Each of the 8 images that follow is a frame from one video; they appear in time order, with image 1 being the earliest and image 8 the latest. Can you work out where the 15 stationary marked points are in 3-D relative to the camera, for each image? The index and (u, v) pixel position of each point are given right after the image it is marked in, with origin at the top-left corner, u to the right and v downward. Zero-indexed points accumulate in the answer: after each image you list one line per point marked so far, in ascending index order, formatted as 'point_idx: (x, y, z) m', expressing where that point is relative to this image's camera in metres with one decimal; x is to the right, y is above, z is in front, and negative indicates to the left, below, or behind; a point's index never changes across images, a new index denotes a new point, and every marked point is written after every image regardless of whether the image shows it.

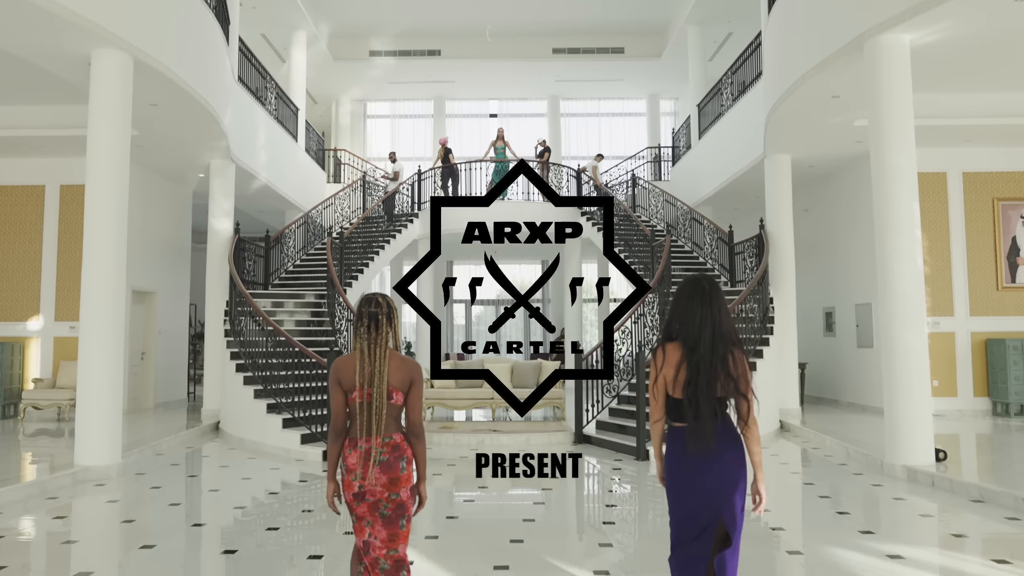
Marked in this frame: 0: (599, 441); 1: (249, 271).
0: (+0.9, -1.6, +8.3) m
1: (-3.9, +0.3, +11.6) m
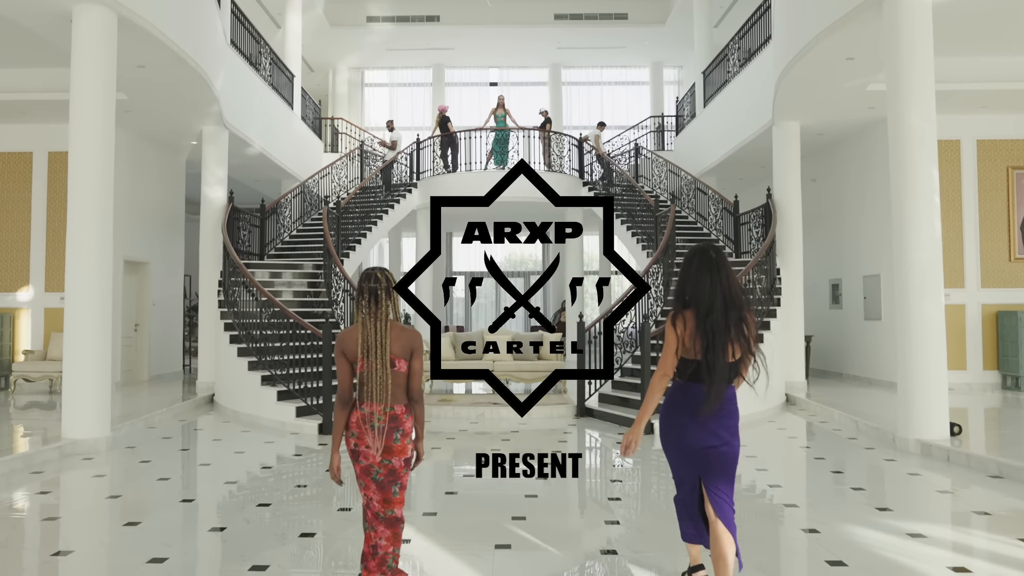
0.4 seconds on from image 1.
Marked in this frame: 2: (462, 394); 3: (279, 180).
0: (+0.9, -1.3, +8.1) m
1: (-3.9, +0.7, +11.4) m
2: (-0.6, -1.3, +9.4) m
3: (-4.2, +1.9, +14.0) m
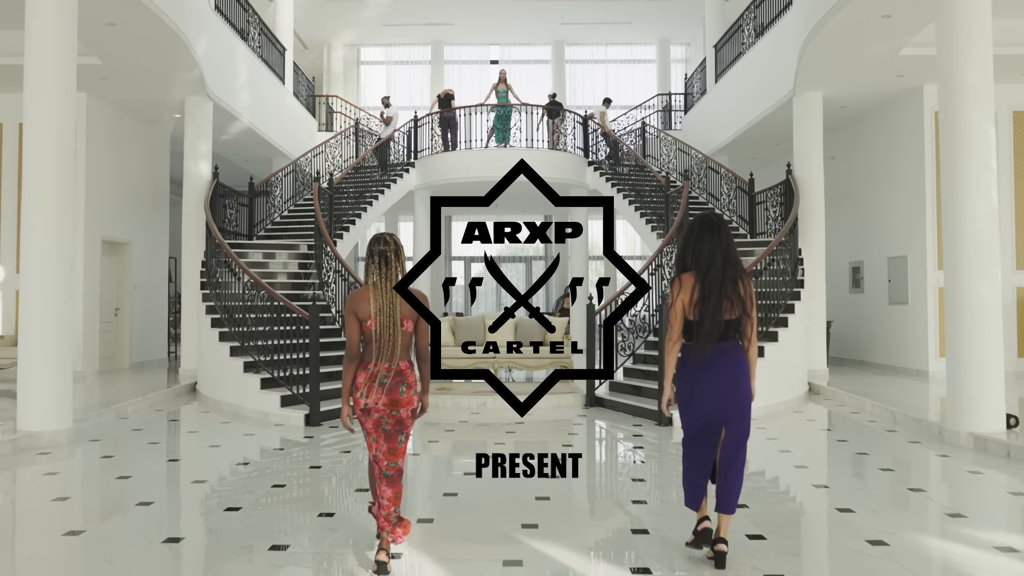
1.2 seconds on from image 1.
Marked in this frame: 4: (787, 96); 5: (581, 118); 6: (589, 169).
0: (+1.0, -1.1, +7.5) m
1: (-3.9, +0.9, +10.7) m
2: (-0.5, -1.1, +8.8) m
3: (-4.1, +2.2, +13.3) m
4: (+3.3, +2.3, +9.5) m
5: (+1.2, +3.1, +14.2) m
6: (+1.4, +2.1, +14.0) m
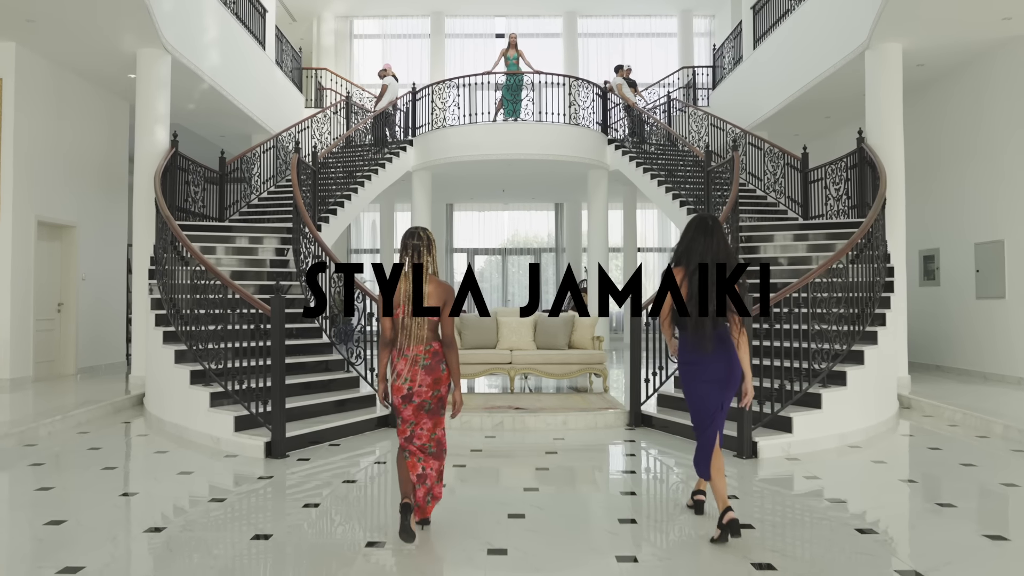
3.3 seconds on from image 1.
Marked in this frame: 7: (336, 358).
0: (+1.2, -1.0, +6.0) m
1: (-3.7, +1.0, +9.1) m
2: (-0.4, -1.0, +7.3) m
3: (-4.0, +2.3, +11.7) m
4: (+3.5, +2.4, +7.9) m
5: (+1.4, +3.2, +12.6) m
6: (+1.5, +2.2, +12.4) m
7: (-1.5, -0.6, +6.6) m
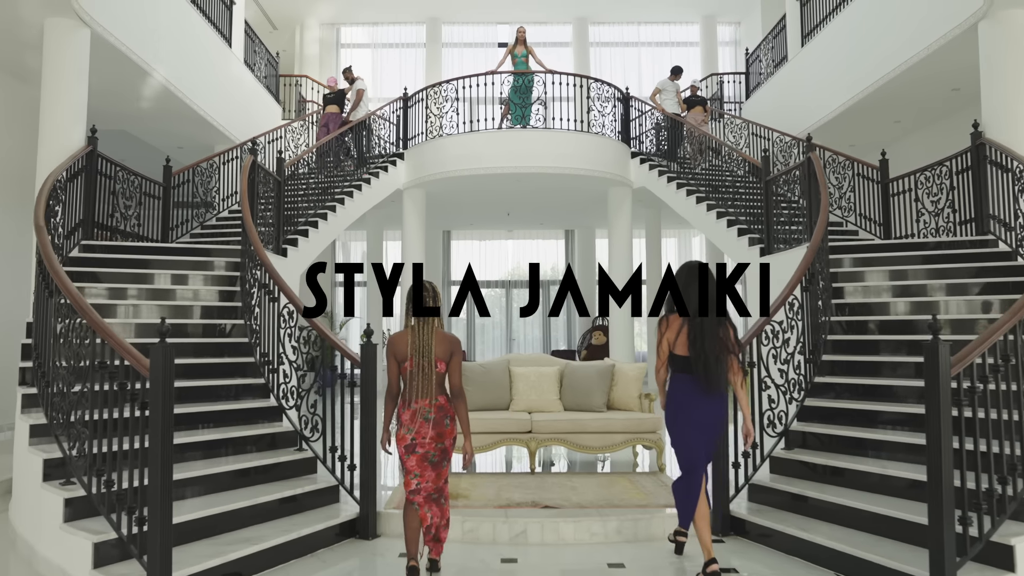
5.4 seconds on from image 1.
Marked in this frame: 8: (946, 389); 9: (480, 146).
0: (+1.3, -1.2, +4.0) m
1: (-3.6, +0.7, +7.3) m
2: (-0.2, -1.3, +5.3) m
3: (-3.8, +1.8, +9.9) m
4: (+3.6, +2.1, +6.1) m
5: (+1.5, +2.7, +10.9) m
6: (+1.6, +1.7, +10.6) m
7: (-1.4, -0.8, +4.7) m
8: (+1.6, -0.4, +2.8) m
9: (-0.4, +1.8, +9.9) m
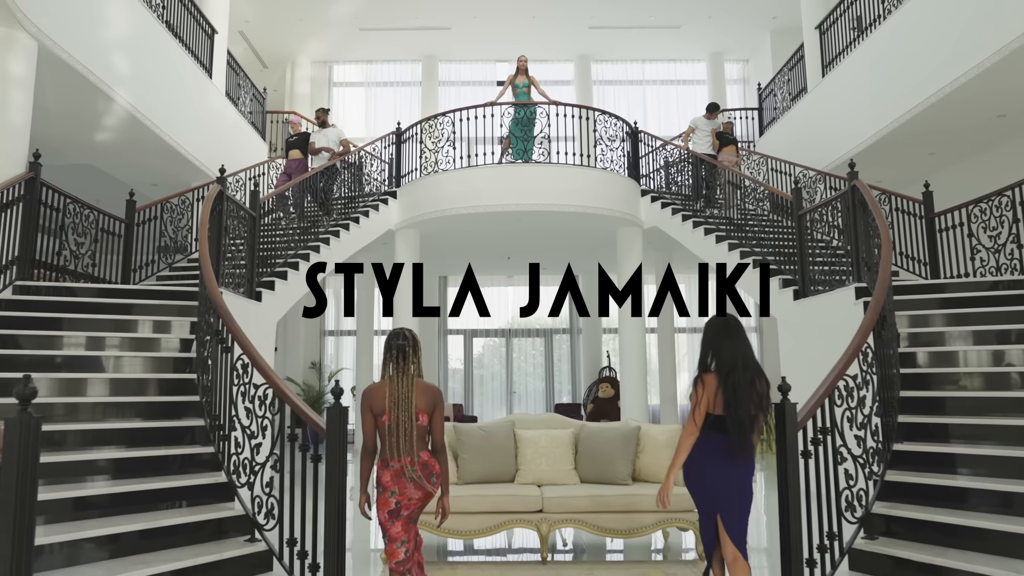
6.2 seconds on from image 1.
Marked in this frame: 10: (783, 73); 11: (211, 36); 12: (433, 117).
0: (+1.3, -1.4, +3.1) m
1: (-3.5, +0.3, +6.4) m
2: (-0.2, -1.5, +4.4) m
3: (-3.8, +1.3, +9.1) m
4: (+3.7, +1.8, +5.4) m
5: (+1.5, +2.1, +10.2) m
6: (+1.7, +1.1, +9.8) m
7: (-1.3, -1.1, +3.7) m
8: (+1.6, -0.5, +2.0) m
9: (-0.4, +1.2, +9.1) m
10: (+3.9, +3.1, +11.2) m
11: (-3.8, +3.1, +9.7) m
12: (-1.0, +2.2, +10.1) m
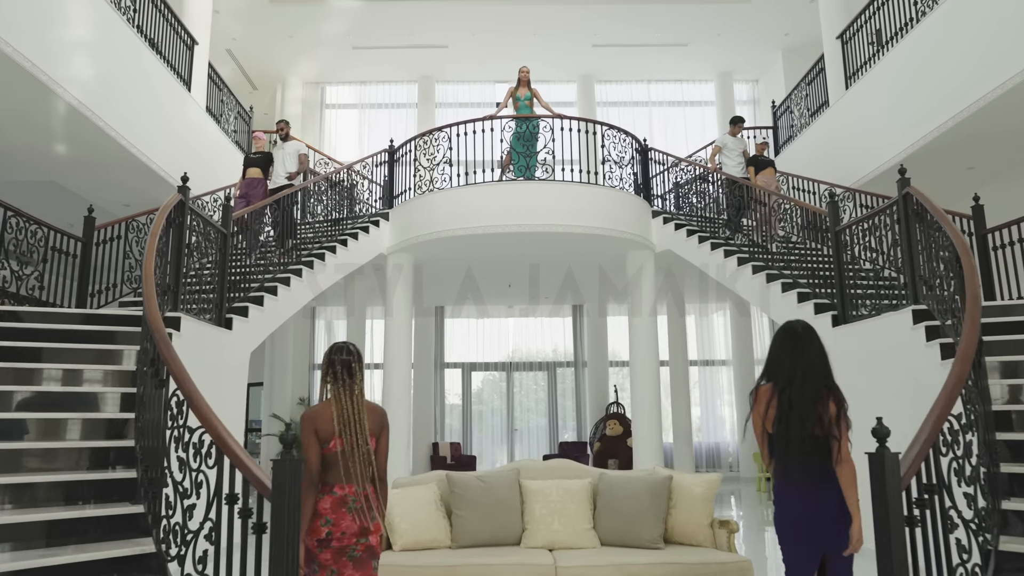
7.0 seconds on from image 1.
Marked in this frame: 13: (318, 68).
0: (+1.4, -1.5, +2.3) m
1: (-3.5, +0.1, +5.7) m
2: (-0.2, -1.6, +3.5) m
3: (-3.8, +1.0, +8.4) m
4: (+3.7, +1.7, +4.7) m
5: (+1.5, +1.7, +9.5) m
6: (+1.7, +0.8, +9.1) m
7: (-1.3, -1.1, +2.9) m
8: (+1.6, -0.5, +1.2) m
9: (-0.4, +0.9, +8.4) m
10: (+3.9, +2.7, +10.6) m
11: (-3.8, +2.8, +9.1) m
12: (-1.0, +1.9, +9.4) m
13: (-3.3, +3.7, +13.2) m
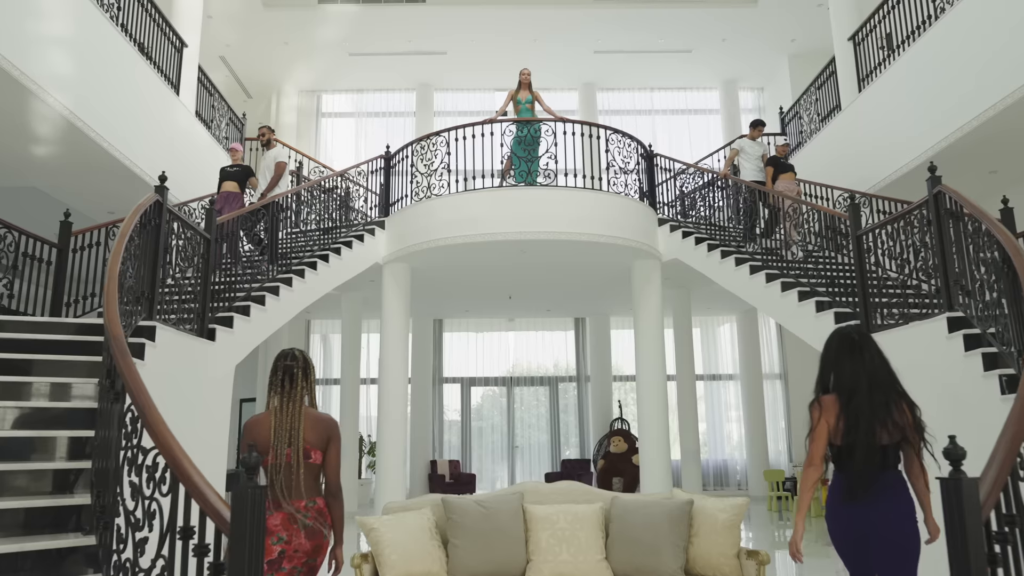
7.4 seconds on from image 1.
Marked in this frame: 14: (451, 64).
0: (+1.4, -1.4, +1.9) m
1: (-3.5, 0.0, +5.3) m
2: (-0.2, -1.6, +3.1) m
3: (-3.8, +0.8, +8.1) m
4: (+3.7, +1.7, +4.4) m
5: (+1.5, +1.6, +9.1) m
6: (+1.7, +0.7, +8.7) m
7: (-1.3, -1.1, +2.5) m
8: (+1.7, -0.4, +0.8) m
9: (-0.4, +0.8, +8.1) m
10: (+3.9, +2.5, +10.3) m
11: (-3.8, +2.7, +8.8) m
12: (-1.0, +1.7, +9.1) m
13: (-3.3, +3.5, +12.9) m
14: (-1.0, +3.6, +12.7) m
